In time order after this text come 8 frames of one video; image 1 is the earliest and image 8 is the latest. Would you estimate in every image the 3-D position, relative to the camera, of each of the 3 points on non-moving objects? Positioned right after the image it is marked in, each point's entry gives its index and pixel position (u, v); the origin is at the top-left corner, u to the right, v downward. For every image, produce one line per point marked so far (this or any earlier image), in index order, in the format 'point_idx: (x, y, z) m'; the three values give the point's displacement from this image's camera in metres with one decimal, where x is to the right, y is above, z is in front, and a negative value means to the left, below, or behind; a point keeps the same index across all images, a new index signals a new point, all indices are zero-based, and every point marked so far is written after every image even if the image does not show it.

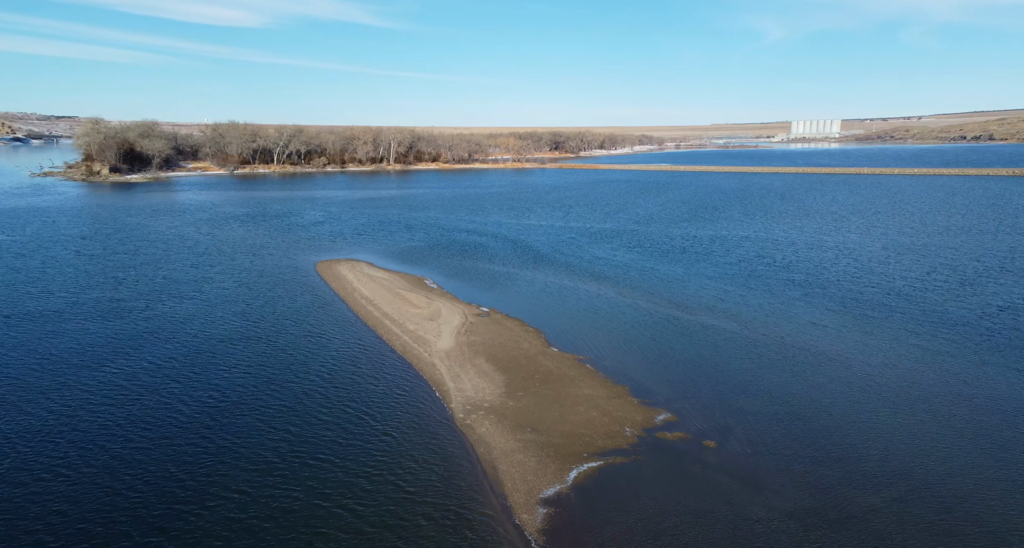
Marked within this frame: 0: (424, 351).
0: (-2.6, -2.3, +17.8) m
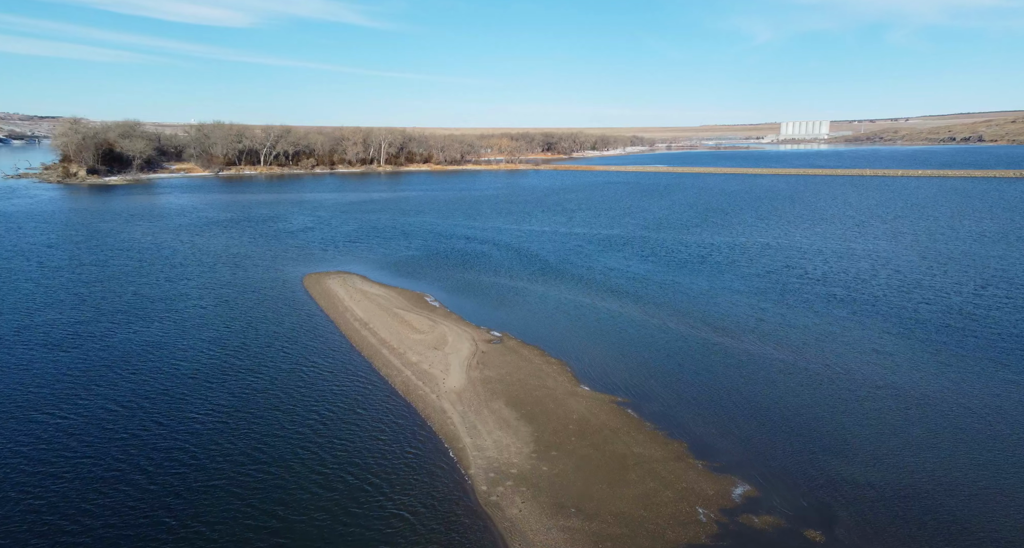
0: (-2.0, -2.9, +15.0) m
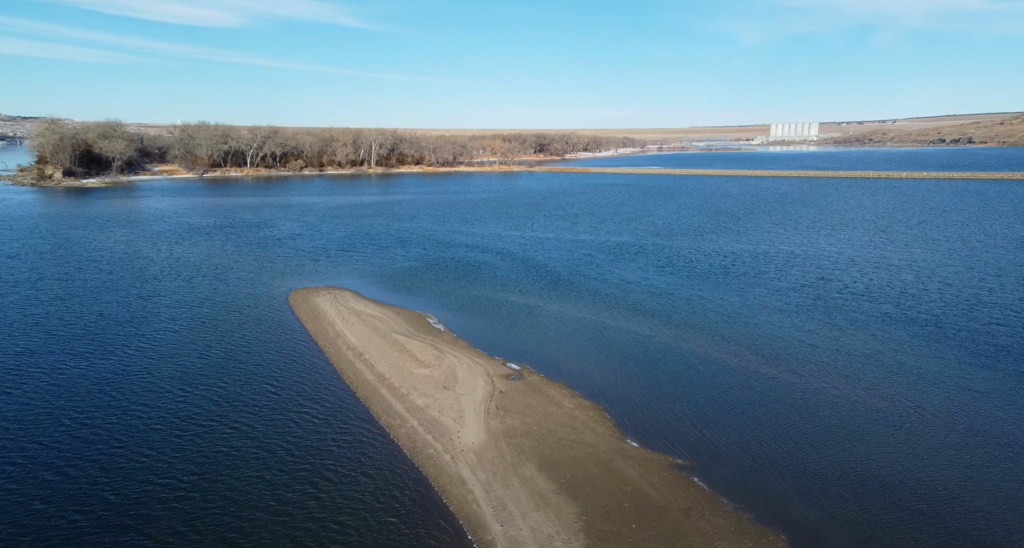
0: (-1.4, -3.5, +12.2) m
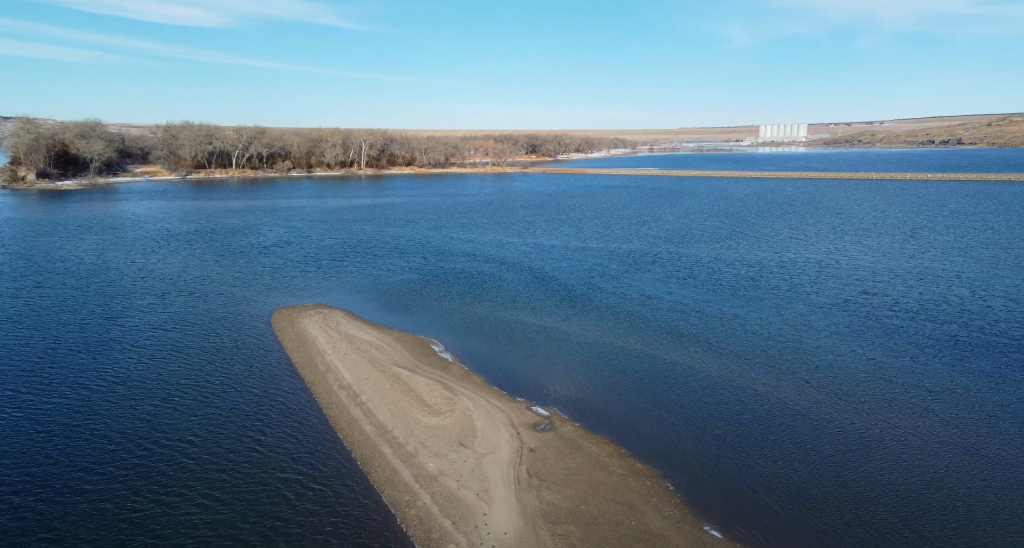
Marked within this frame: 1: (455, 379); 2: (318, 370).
0: (-0.7, -4.1, +9.3) m
1: (-1.5, -2.8, +15.9) m
2: (-5.4, -2.7, +16.9) m
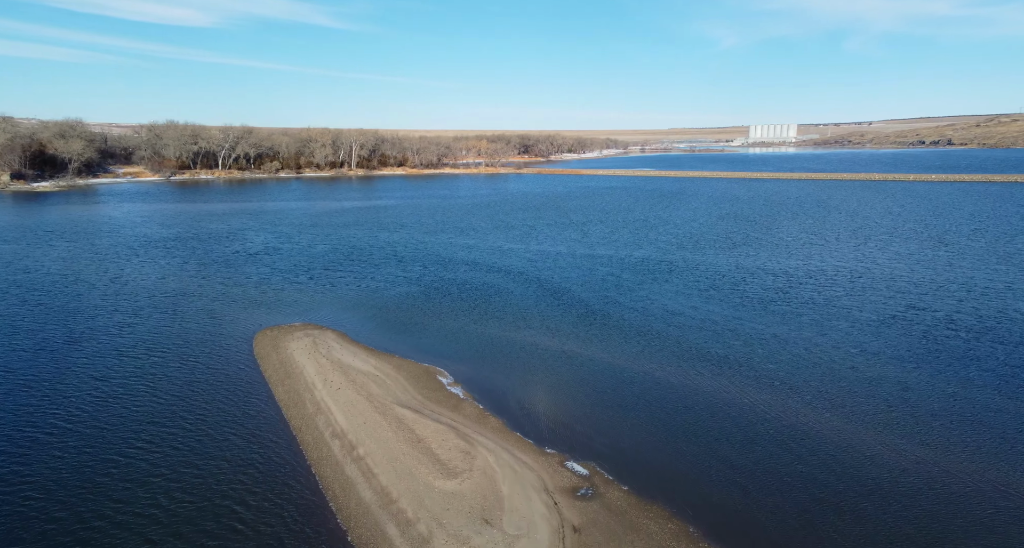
0: (0.0, -4.7, +6.9) m
1: (-0.9, -3.3, +13.4) m
2: (-4.9, -3.2, +14.3) m
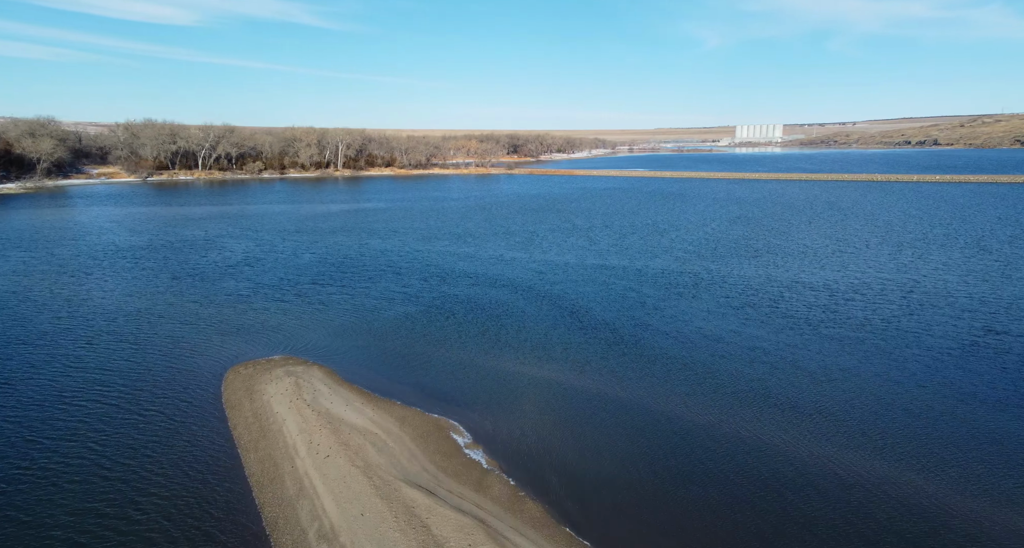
0: (+0.9, -5.3, +3.6) m
1: (-0.2, -4.0, +10.1) m
2: (-4.1, -3.9, +11.0) m
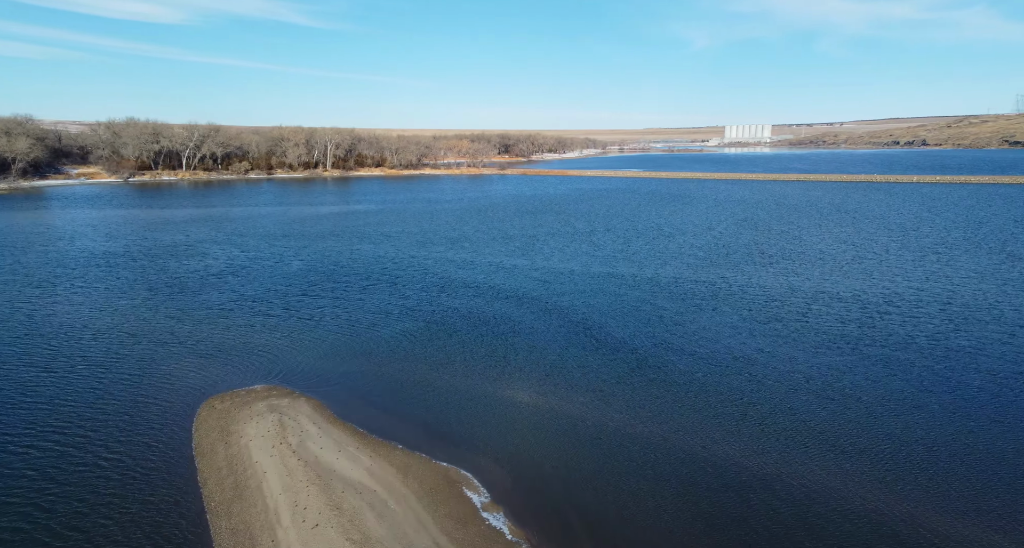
0: (+1.5, -5.8, +1.6) m
1: (+0.3, -4.4, +8.0) m
2: (-3.7, -4.4, +8.9) m
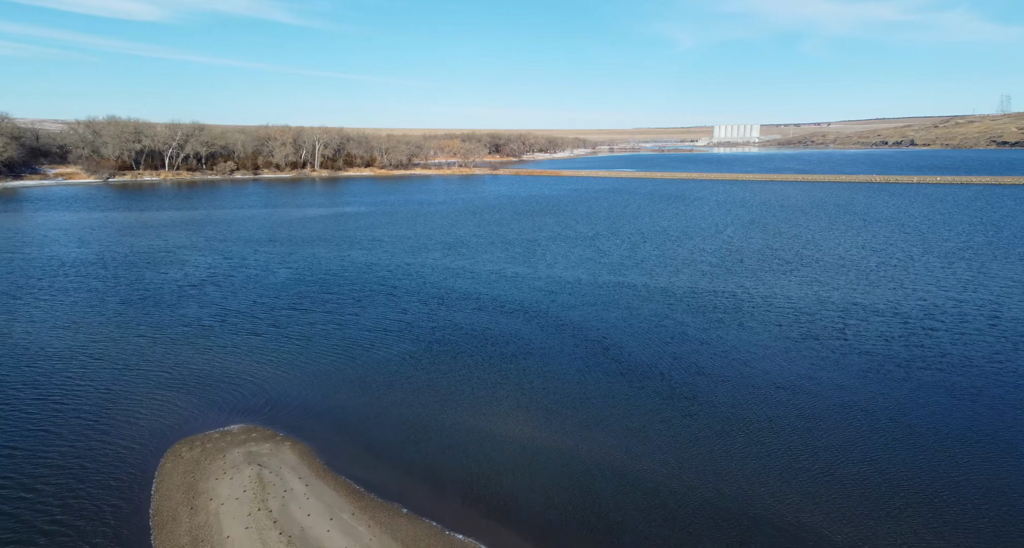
0: (+2.2, -6.3, -0.6) m
1: (+0.9, -4.9, +5.8) m
2: (-3.1, -4.9, +6.6) m
